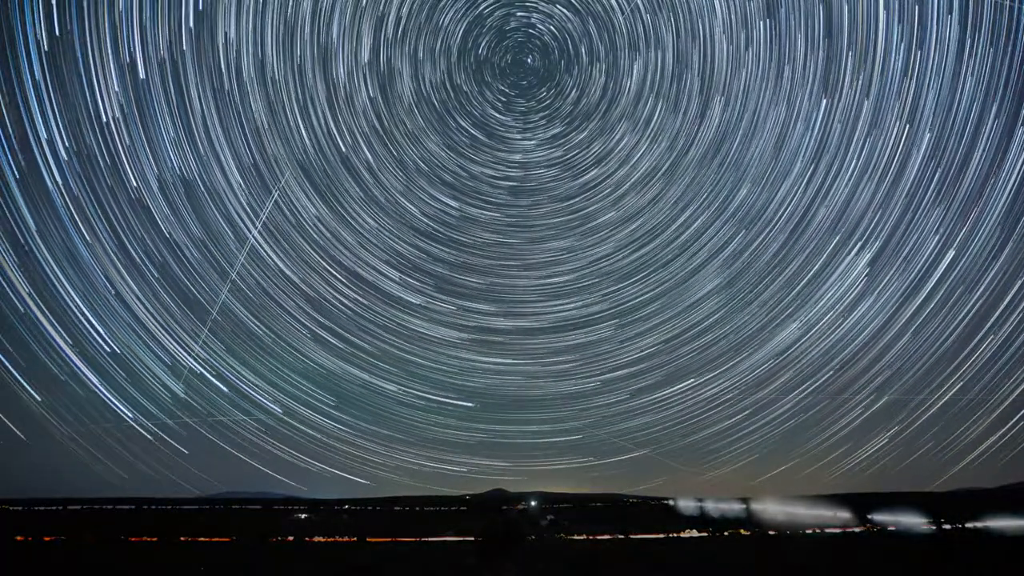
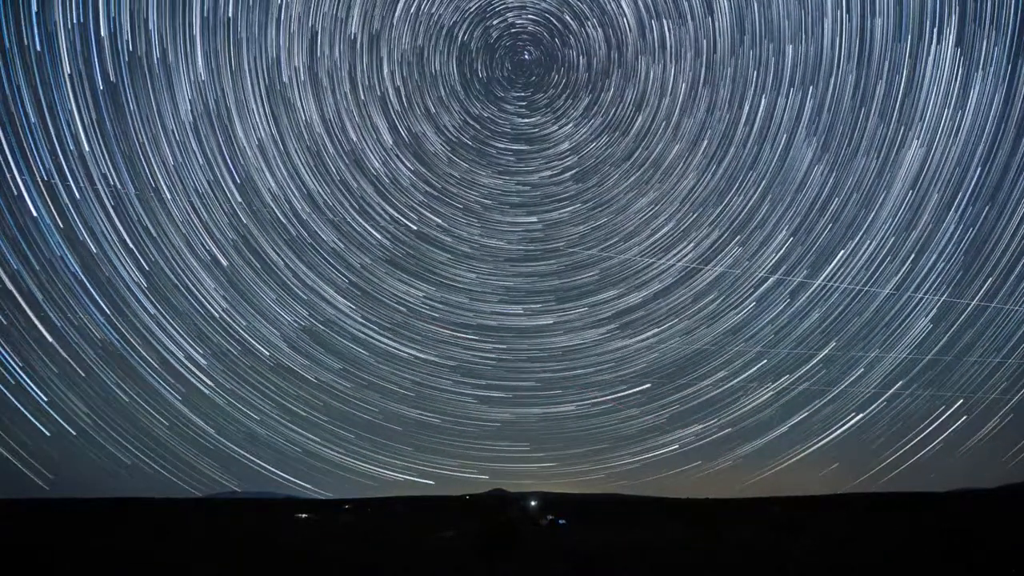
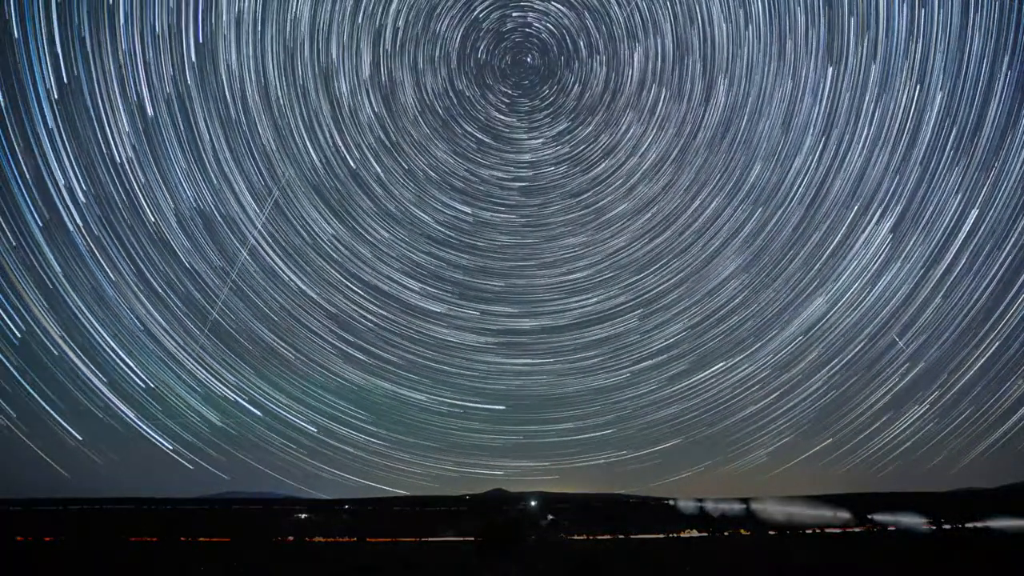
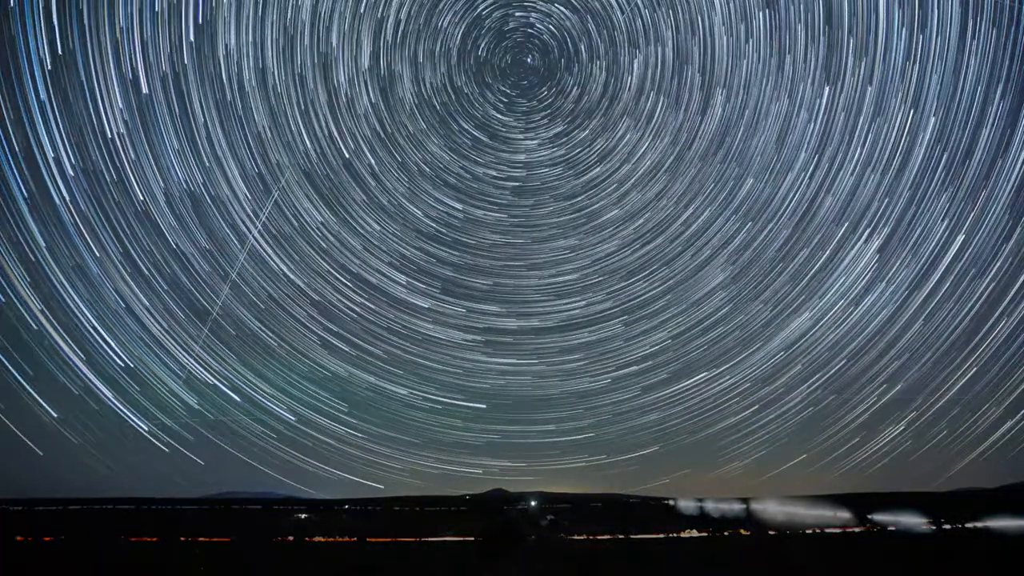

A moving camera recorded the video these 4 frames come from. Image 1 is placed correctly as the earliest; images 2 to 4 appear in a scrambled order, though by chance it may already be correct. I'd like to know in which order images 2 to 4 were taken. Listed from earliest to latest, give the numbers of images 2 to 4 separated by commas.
4, 3, 2
